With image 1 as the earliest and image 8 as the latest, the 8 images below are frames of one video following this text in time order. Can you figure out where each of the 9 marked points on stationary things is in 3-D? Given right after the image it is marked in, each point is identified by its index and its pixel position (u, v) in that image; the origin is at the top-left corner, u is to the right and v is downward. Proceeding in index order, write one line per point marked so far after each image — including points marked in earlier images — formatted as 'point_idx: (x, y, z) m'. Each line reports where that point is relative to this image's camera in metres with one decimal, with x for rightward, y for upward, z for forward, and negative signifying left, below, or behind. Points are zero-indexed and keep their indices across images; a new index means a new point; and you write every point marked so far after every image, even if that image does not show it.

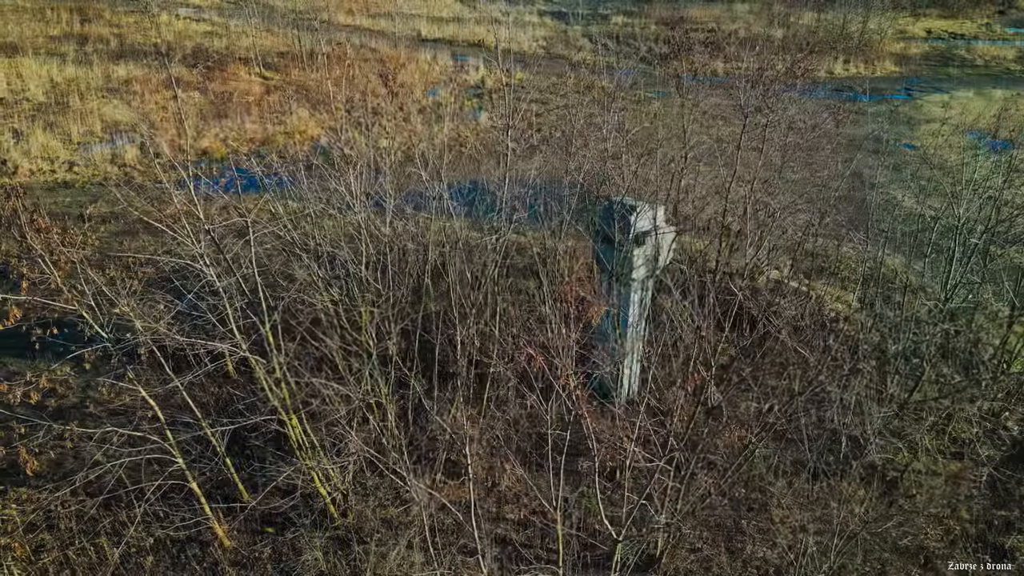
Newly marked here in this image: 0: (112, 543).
0: (-3.3, -2.1, +6.4) m
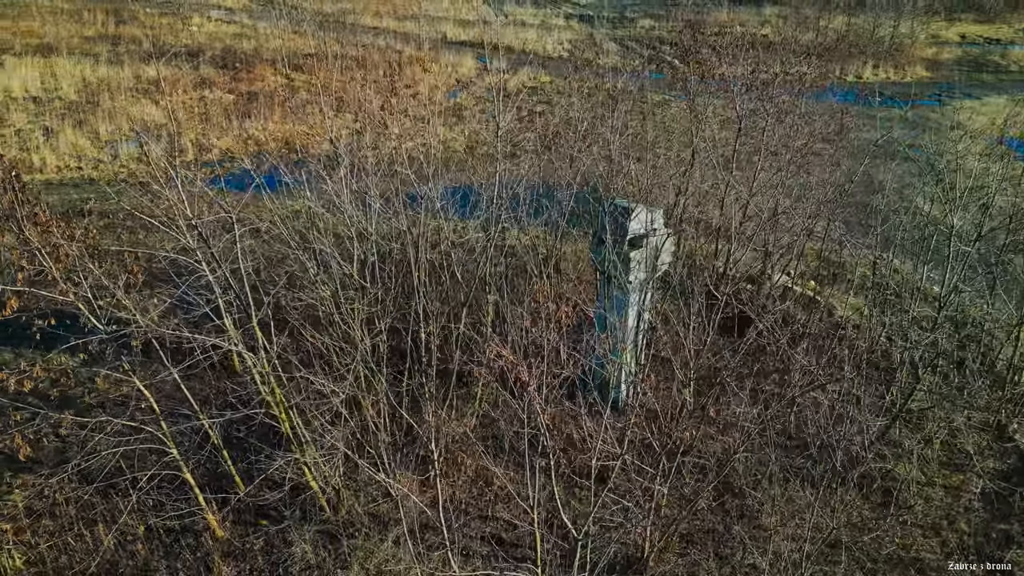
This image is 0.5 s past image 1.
0: (-3.4, -2.1, +6.5) m
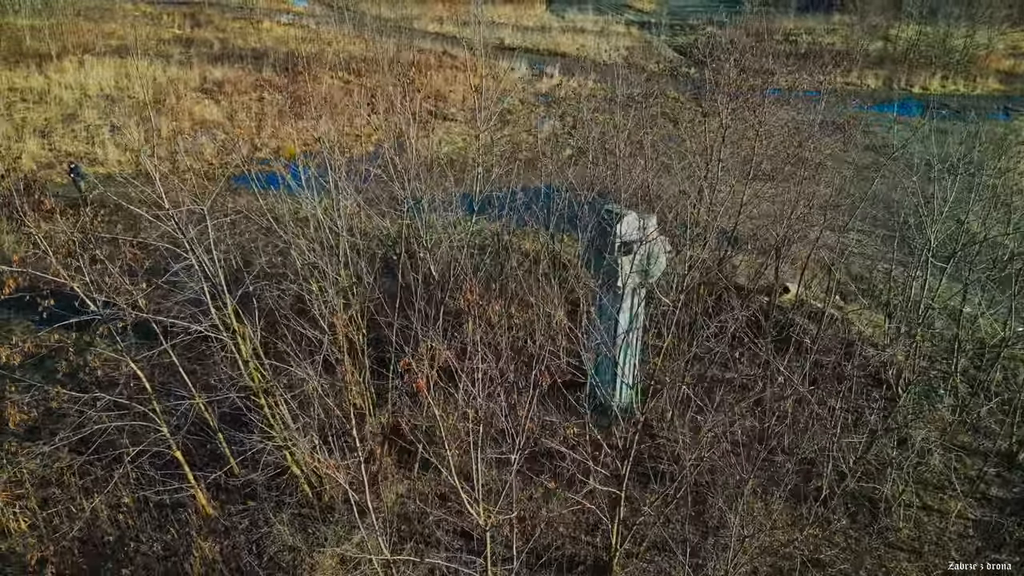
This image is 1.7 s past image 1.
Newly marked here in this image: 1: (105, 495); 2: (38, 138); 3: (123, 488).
0: (-3.7, -2.0, +7.0) m
1: (-3.7, -1.9, +6.8) m
2: (-11.7, +3.7, +18.7) m
3: (-3.6, -1.8, +6.9) m
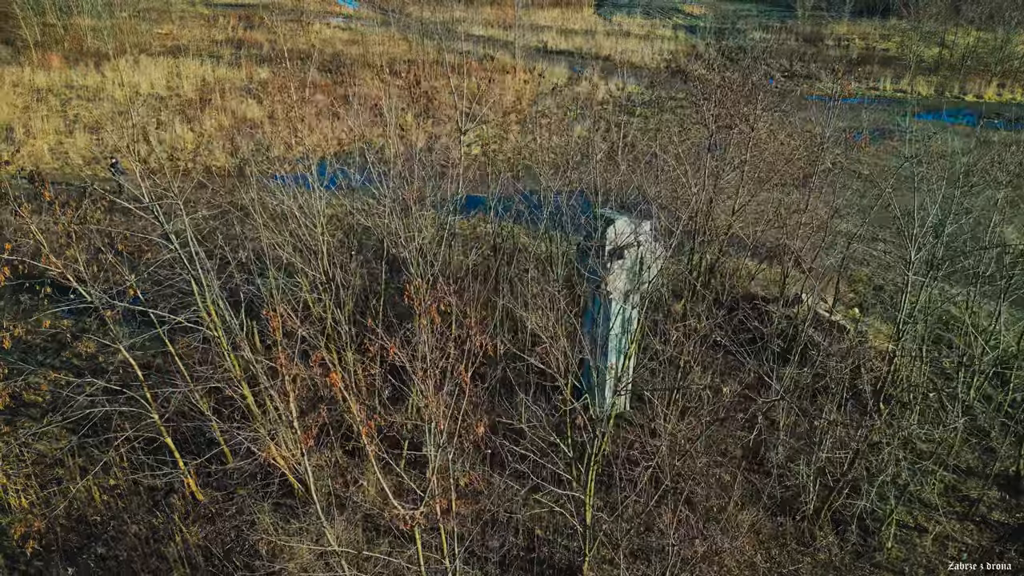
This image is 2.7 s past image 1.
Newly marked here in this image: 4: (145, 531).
0: (-3.9, -1.9, +7.2) m
1: (-3.9, -1.8, +7.1) m
2: (-10.9, +3.9, +19.5) m
3: (-3.8, -1.7, +7.2) m
4: (-3.3, -2.2, +6.9) m
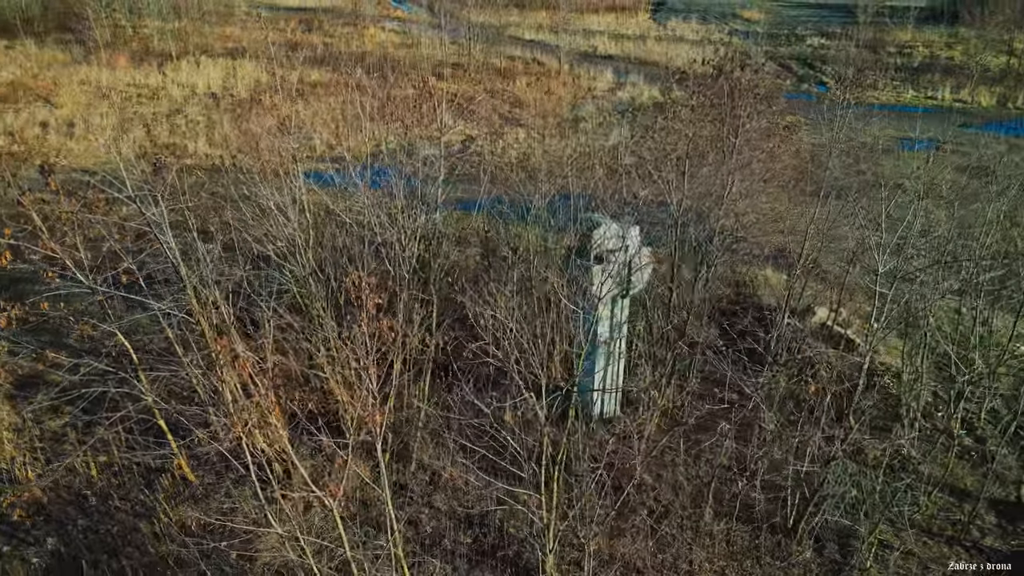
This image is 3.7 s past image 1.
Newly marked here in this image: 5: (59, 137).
0: (-4.2, -1.7, +7.6) m
1: (-4.2, -1.7, +7.5) m
2: (-10.0, +4.2, +20.4) m
3: (-4.0, -1.6, +7.6) m
4: (-3.6, -2.1, +7.2) m
5: (-11.7, +3.9, +19.7) m
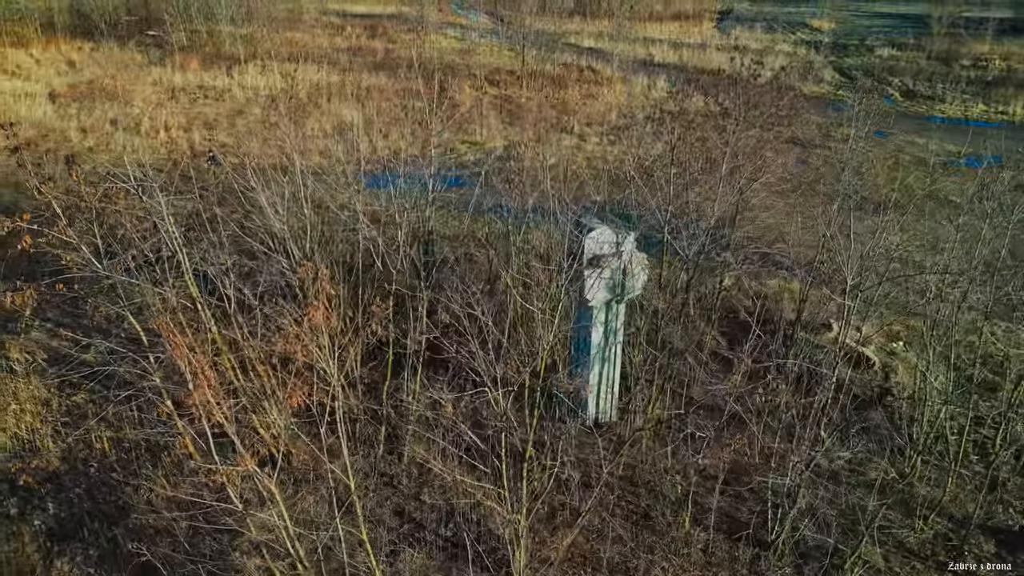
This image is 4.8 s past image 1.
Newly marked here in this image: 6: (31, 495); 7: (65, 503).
0: (-4.3, -1.6, +8.1) m
1: (-4.3, -1.5, +8.0) m
2: (-8.7, +4.5, +21.4) m
3: (-4.2, -1.5, +8.1) m
4: (-3.8, -2.0, +7.7) m
5: (-10.6, +4.2, +20.8) m
6: (-4.8, -2.1, +7.6) m
7: (-4.4, -2.1, +7.4) m
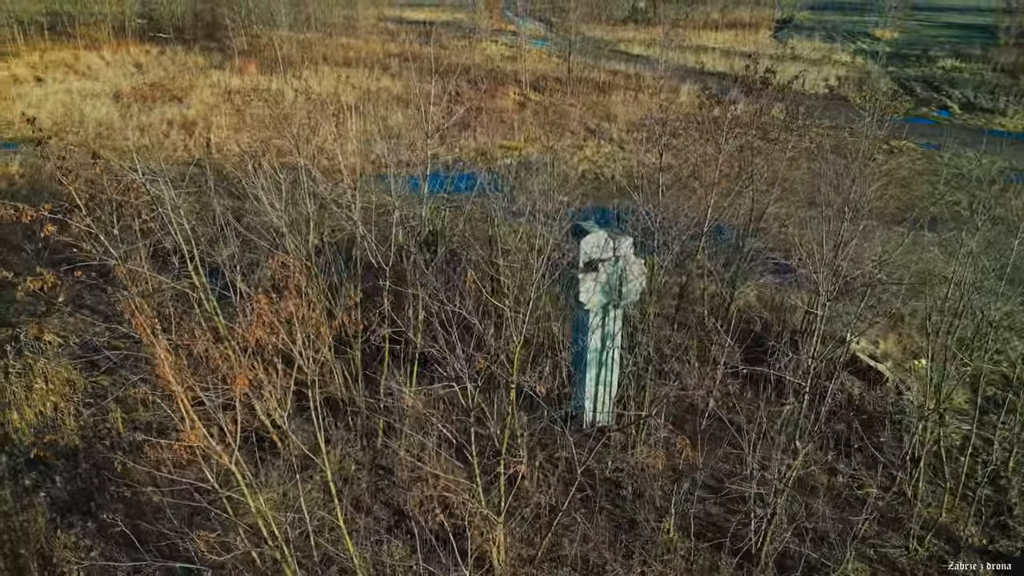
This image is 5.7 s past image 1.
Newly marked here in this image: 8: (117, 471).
0: (-4.3, -1.4, +8.5) m
1: (-4.4, -1.4, +8.4) m
2: (-7.6, +4.6, +22.2) m
3: (-4.2, -1.3, +8.5) m
4: (-3.9, -1.8, +8.0) m
5: (-9.5, +4.4, +21.7) m
6: (-4.9, -1.9, +8.1) m
7: (-4.5, -2.0, +7.9) m
8: (-4.0, -1.9, +7.9) m
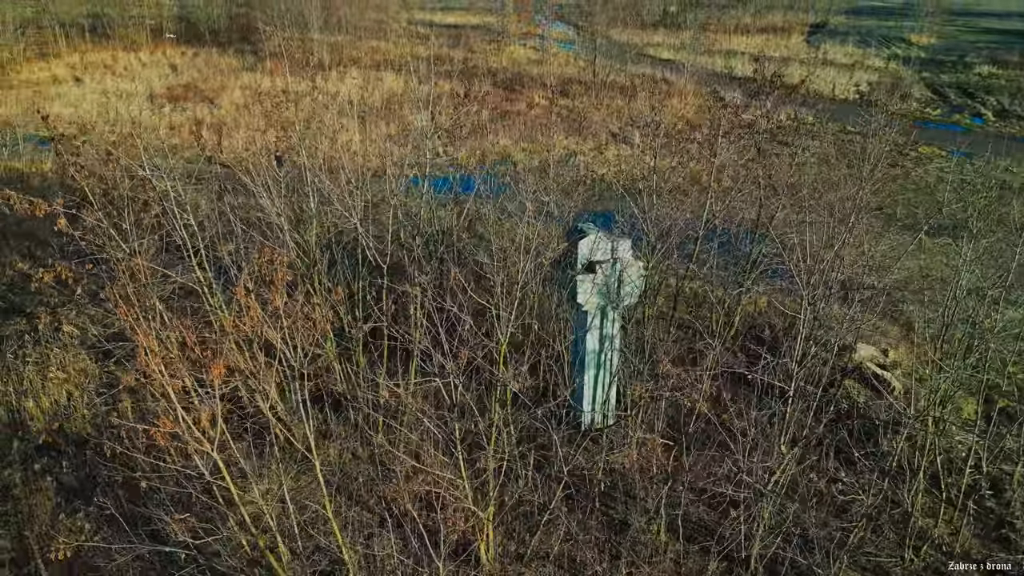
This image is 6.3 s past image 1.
0: (-4.4, -1.4, +8.8) m
1: (-4.4, -1.3, +8.6) m
2: (-6.9, +4.7, +22.6) m
3: (-4.2, -1.3, +8.7) m
4: (-3.9, -1.8, +8.3) m
5: (-8.8, +4.5, +22.2) m
6: (-5.0, -1.8, +8.3) m
7: (-4.6, -1.9, +8.1) m
8: (-4.1, -1.8, +8.2) m
